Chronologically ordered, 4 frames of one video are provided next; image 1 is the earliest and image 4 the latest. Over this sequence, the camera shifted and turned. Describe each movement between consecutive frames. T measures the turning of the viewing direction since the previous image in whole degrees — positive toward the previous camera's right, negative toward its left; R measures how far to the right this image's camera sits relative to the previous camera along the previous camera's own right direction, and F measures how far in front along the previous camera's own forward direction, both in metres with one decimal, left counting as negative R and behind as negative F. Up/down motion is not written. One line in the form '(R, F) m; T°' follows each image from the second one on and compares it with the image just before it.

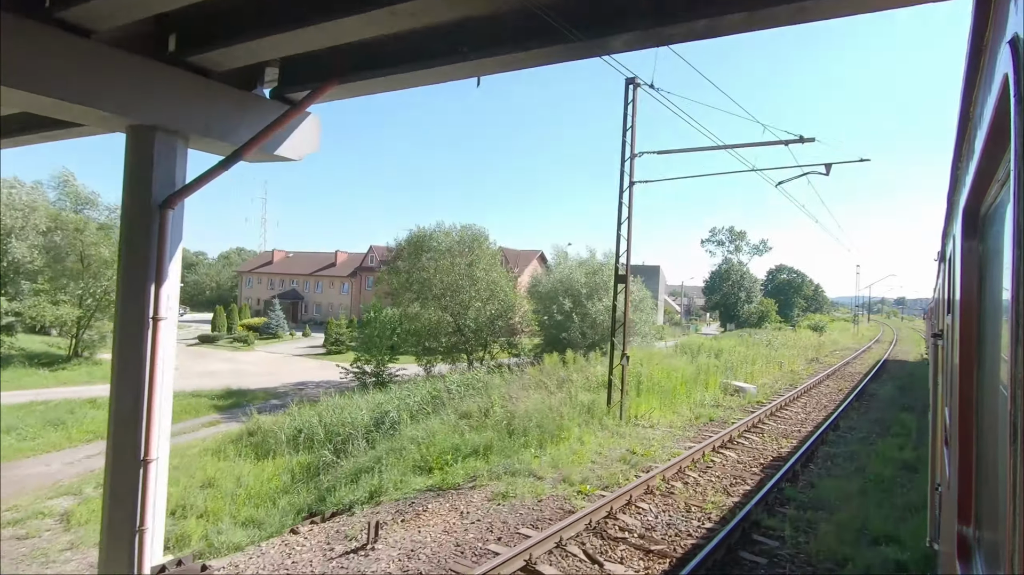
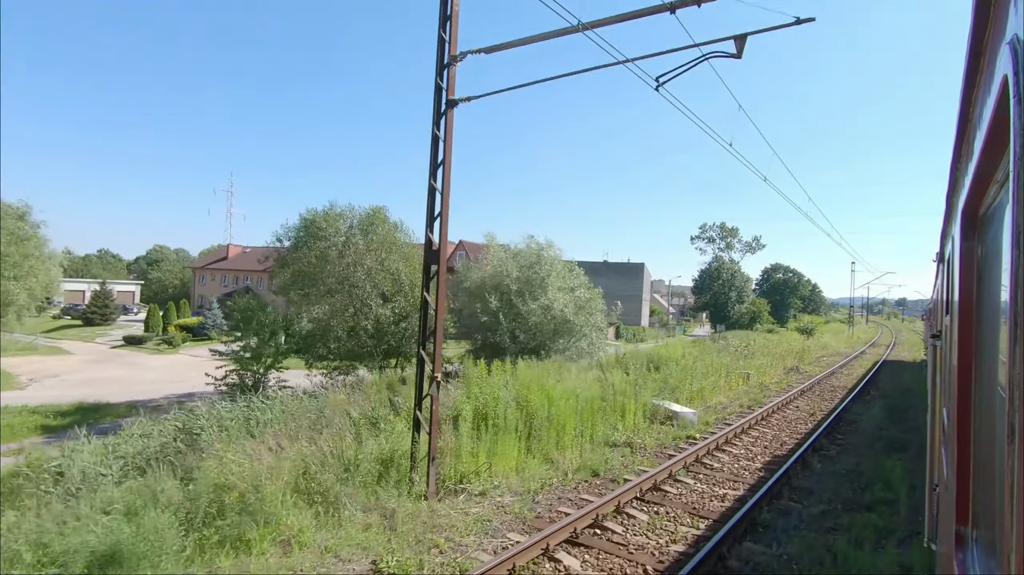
(+1.5, +2.1) m; 0°
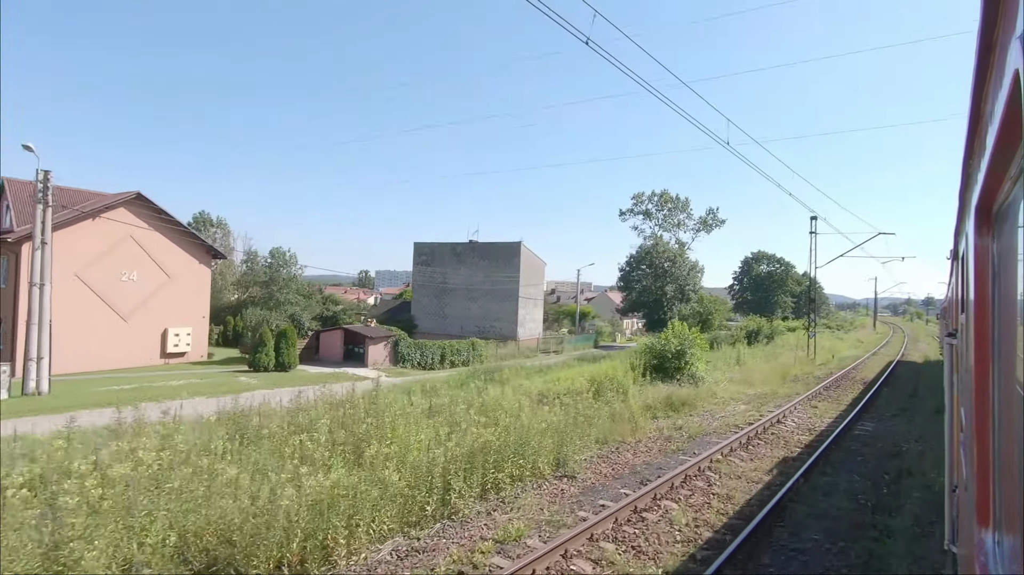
(+8.4, +11.4) m; -1°
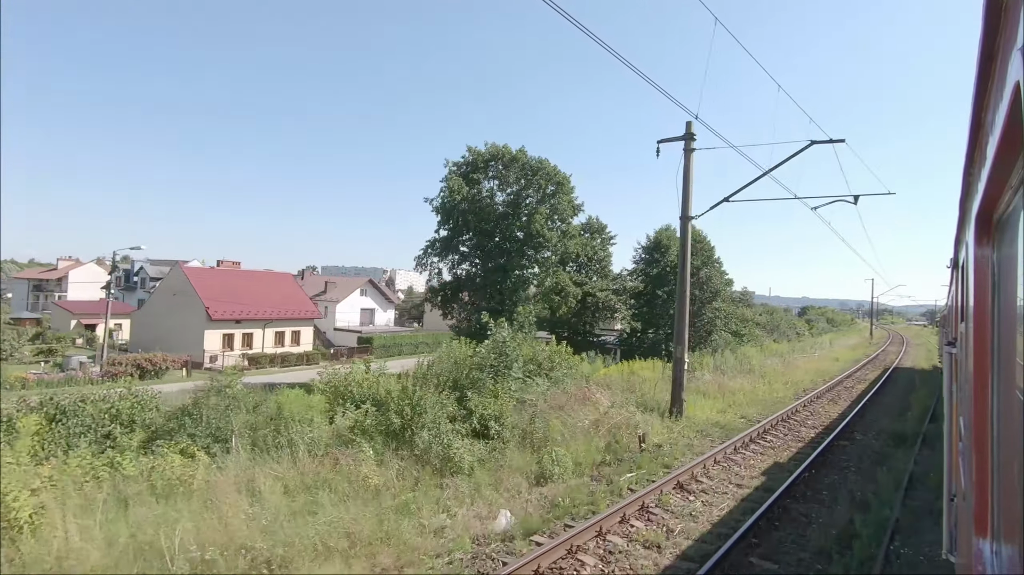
(+0.4, +0.5) m; 0°
